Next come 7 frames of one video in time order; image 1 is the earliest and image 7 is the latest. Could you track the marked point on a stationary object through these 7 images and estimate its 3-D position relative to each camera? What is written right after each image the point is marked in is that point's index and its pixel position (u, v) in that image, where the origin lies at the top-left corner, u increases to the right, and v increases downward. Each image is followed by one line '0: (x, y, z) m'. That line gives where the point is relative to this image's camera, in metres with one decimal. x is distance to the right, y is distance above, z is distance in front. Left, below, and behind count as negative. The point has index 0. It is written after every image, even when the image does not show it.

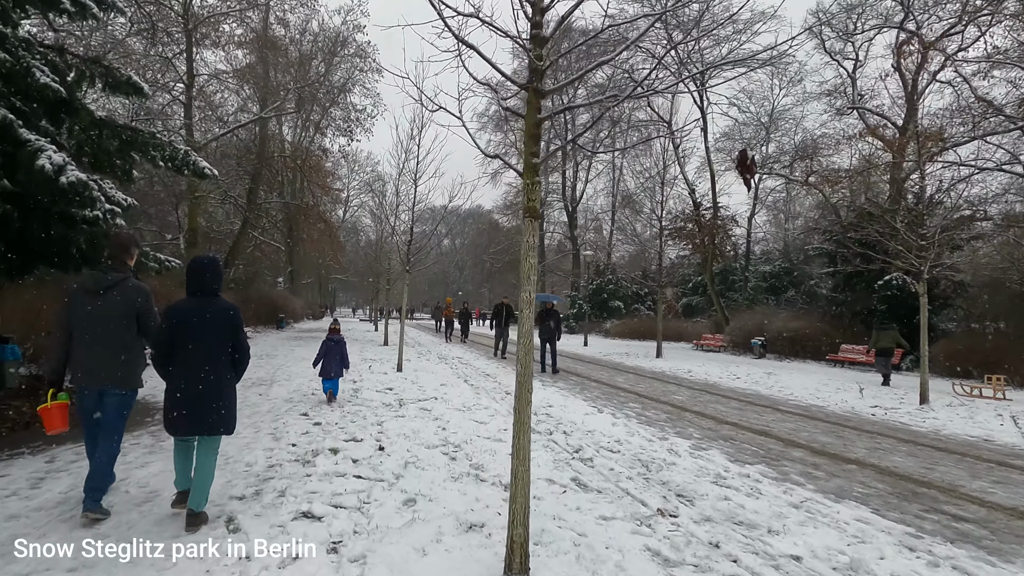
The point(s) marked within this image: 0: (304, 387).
0: (-2.8, -1.3, +8.9) m
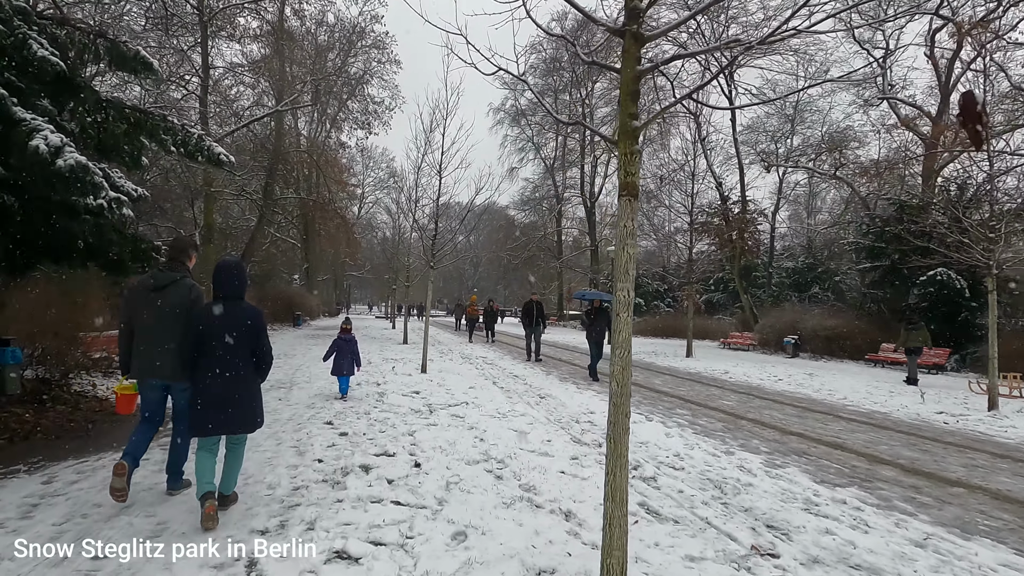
0: (-2.3, -1.3, +8.4) m
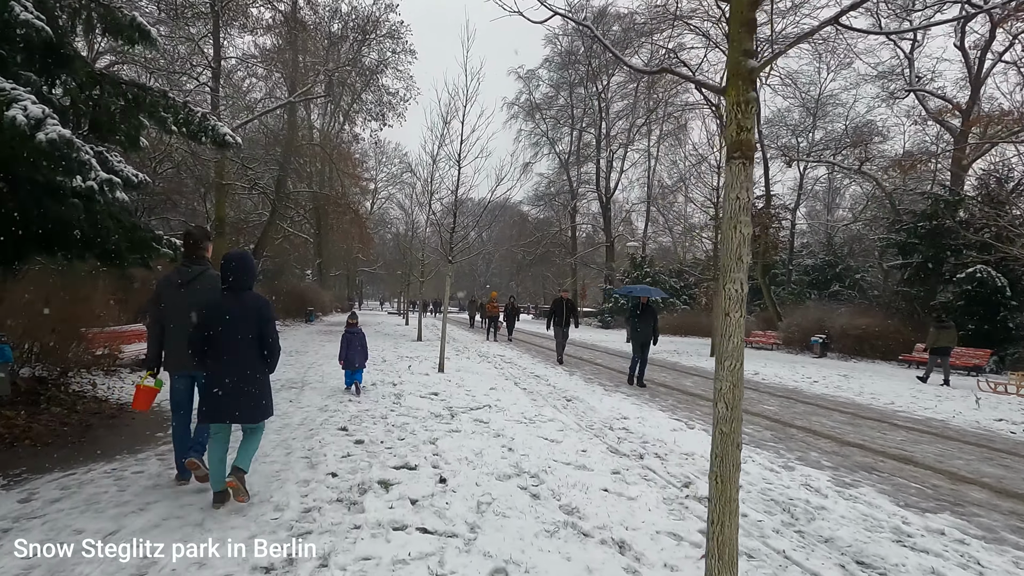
0: (-2.1, -1.2, +7.9) m
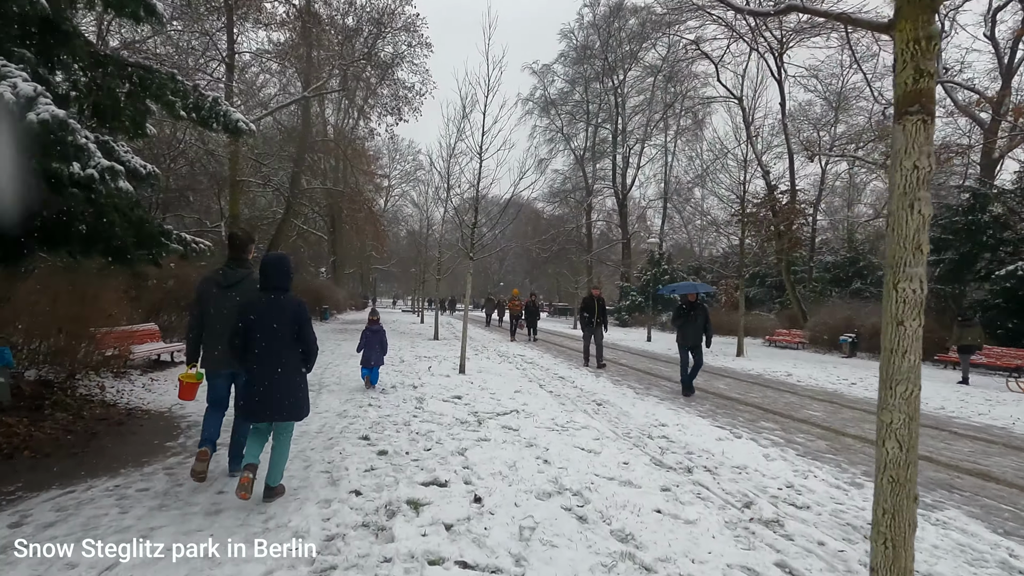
0: (-1.8, -1.2, +7.5) m
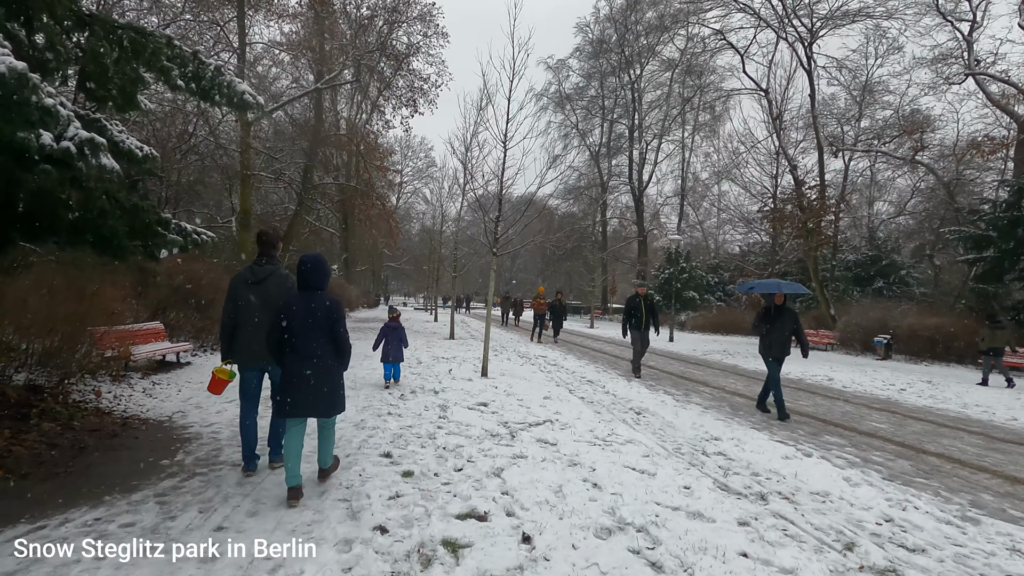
0: (-1.4, -1.2, +7.0) m
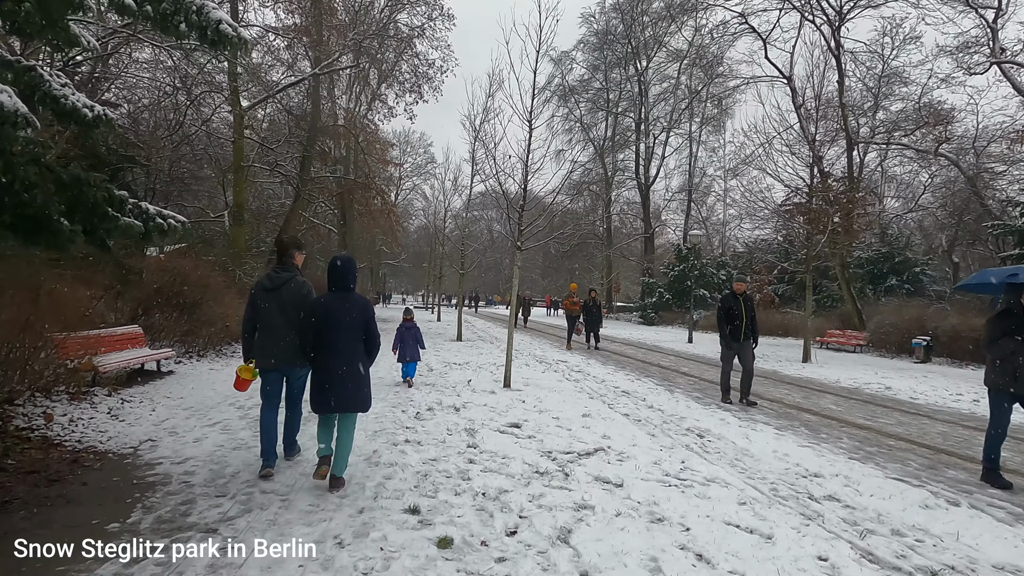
0: (-1.1, -1.1, +5.9) m
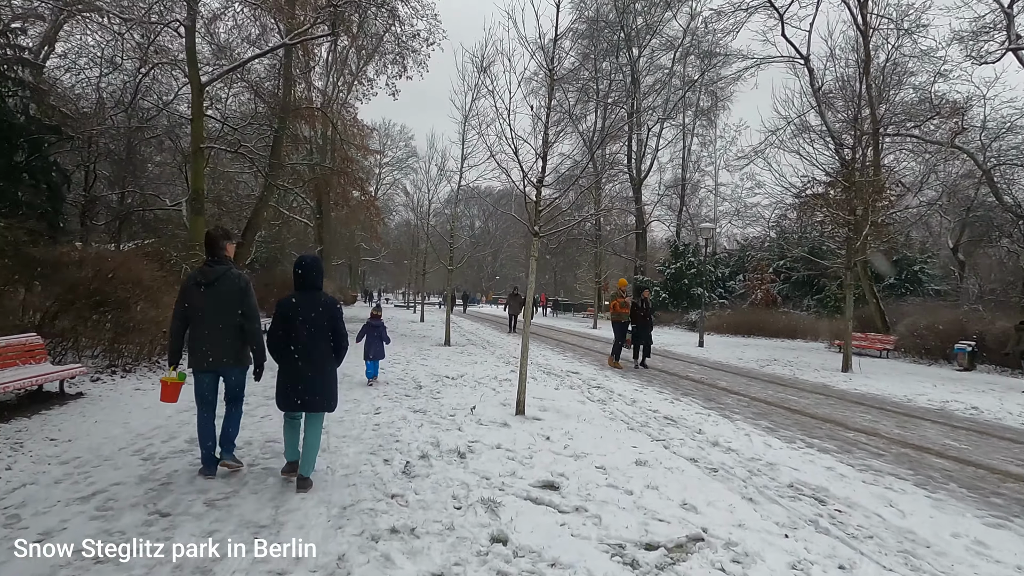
0: (-0.9, -1.1, +4.1) m
